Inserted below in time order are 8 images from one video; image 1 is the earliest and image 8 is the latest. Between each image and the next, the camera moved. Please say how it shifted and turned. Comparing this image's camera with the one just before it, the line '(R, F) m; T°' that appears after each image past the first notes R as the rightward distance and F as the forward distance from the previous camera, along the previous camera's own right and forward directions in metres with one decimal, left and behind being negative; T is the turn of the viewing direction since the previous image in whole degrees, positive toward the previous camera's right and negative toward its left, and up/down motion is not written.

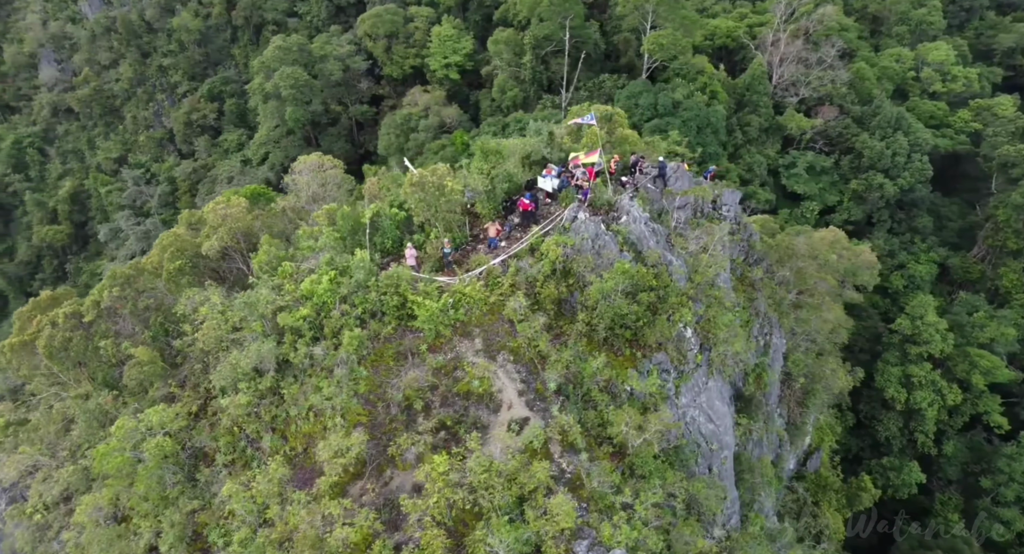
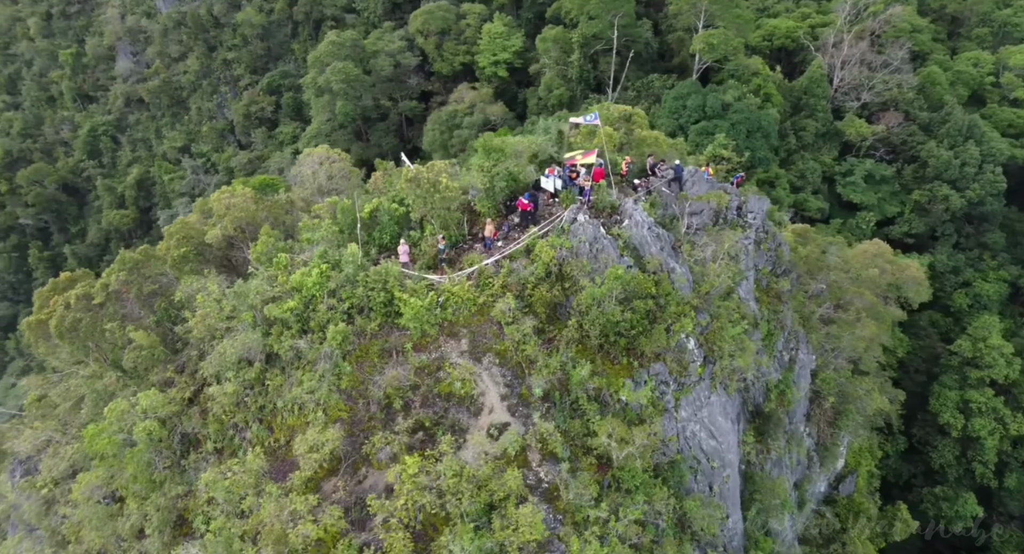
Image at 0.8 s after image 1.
(+1.5, +0.5) m; -4°
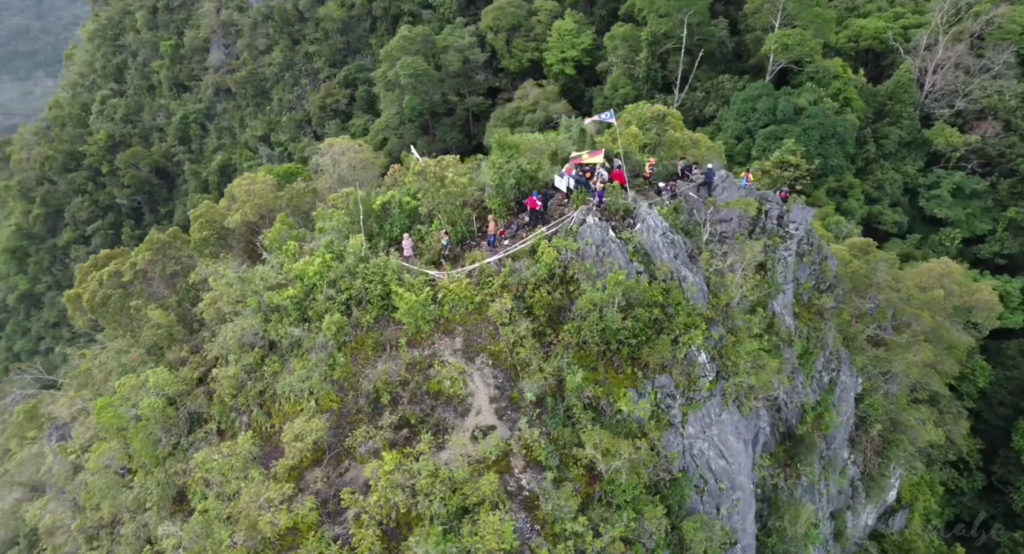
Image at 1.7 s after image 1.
(+1.7, +0.5) m; -6°
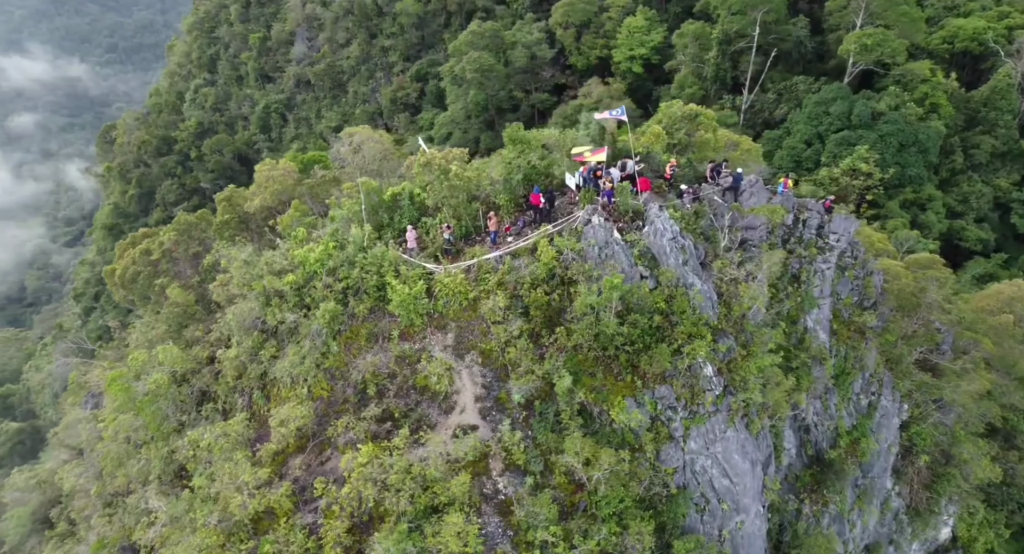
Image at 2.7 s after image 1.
(+1.7, +0.5) m; -6°
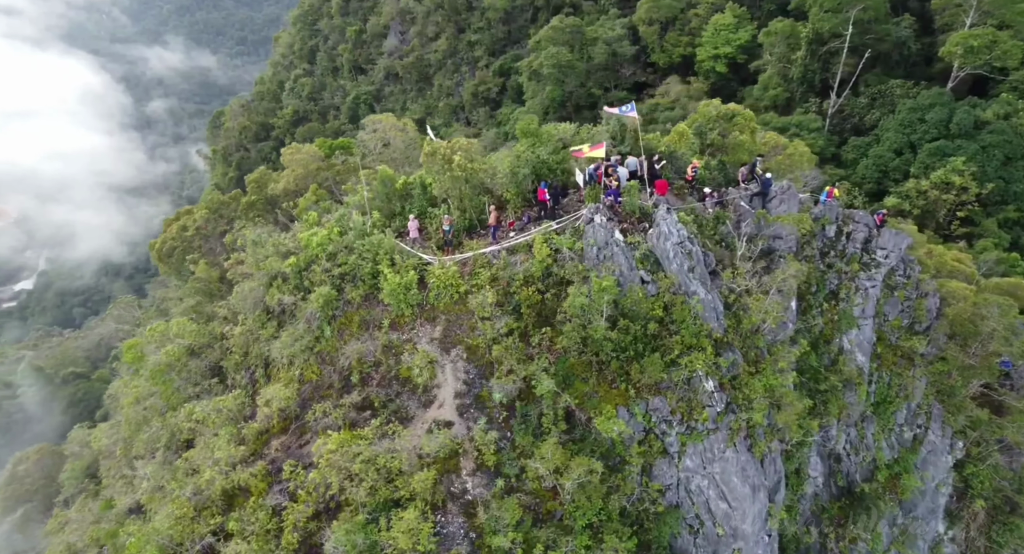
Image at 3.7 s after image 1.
(+2.0, +0.5) m; -7°
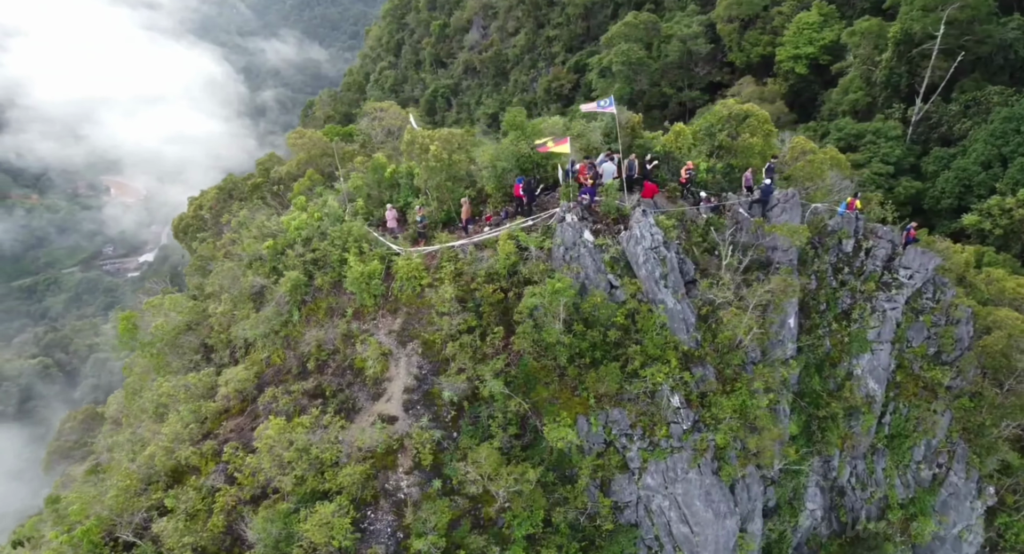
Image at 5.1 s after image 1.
(+2.6, +0.7) m; -6°
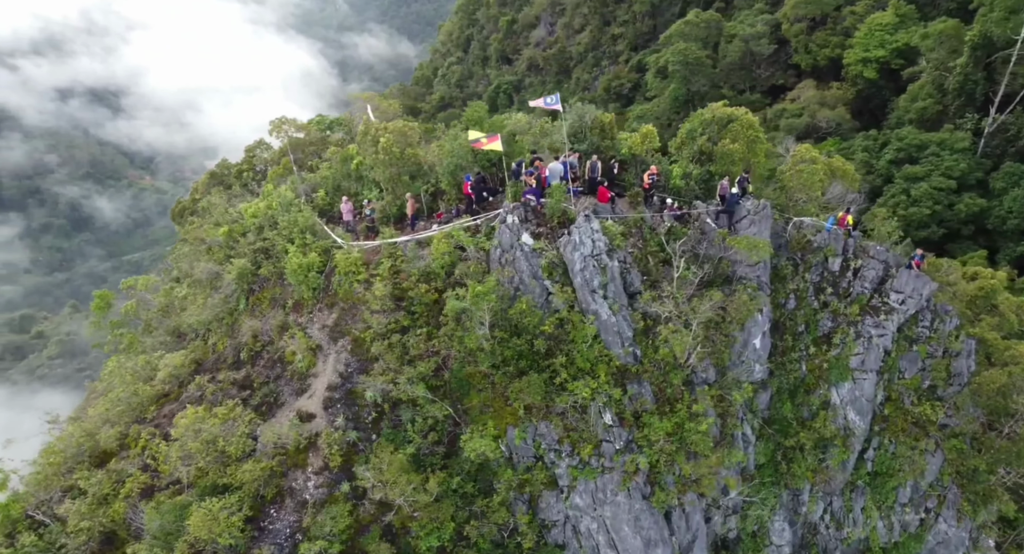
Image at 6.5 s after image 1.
(+2.9, +0.7) m; -5°
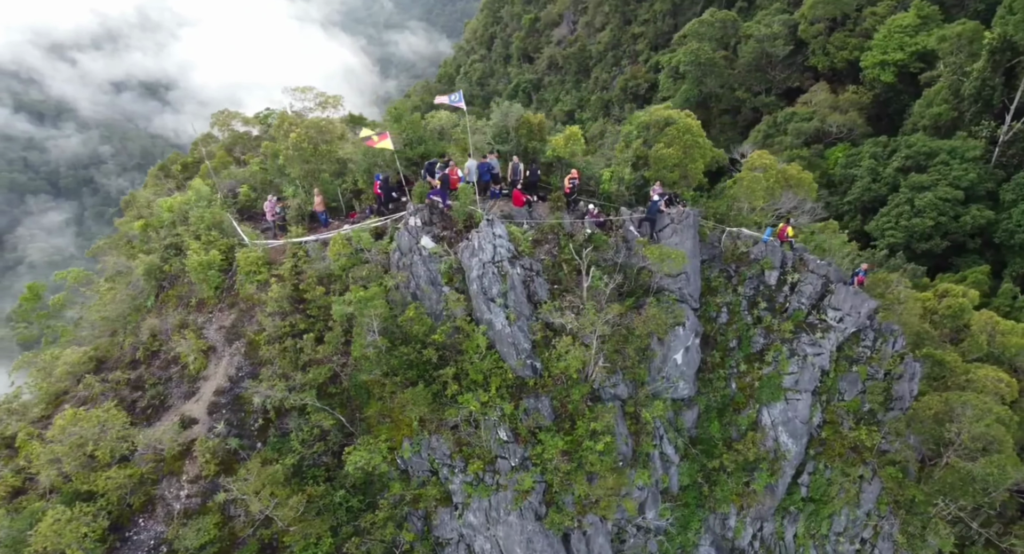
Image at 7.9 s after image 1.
(+2.8, +0.7) m; -1°
